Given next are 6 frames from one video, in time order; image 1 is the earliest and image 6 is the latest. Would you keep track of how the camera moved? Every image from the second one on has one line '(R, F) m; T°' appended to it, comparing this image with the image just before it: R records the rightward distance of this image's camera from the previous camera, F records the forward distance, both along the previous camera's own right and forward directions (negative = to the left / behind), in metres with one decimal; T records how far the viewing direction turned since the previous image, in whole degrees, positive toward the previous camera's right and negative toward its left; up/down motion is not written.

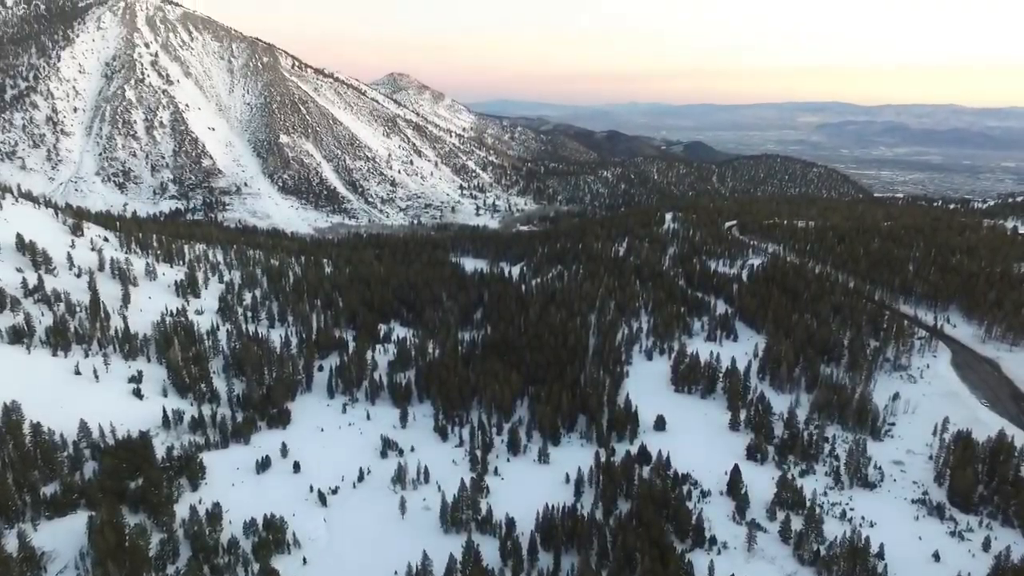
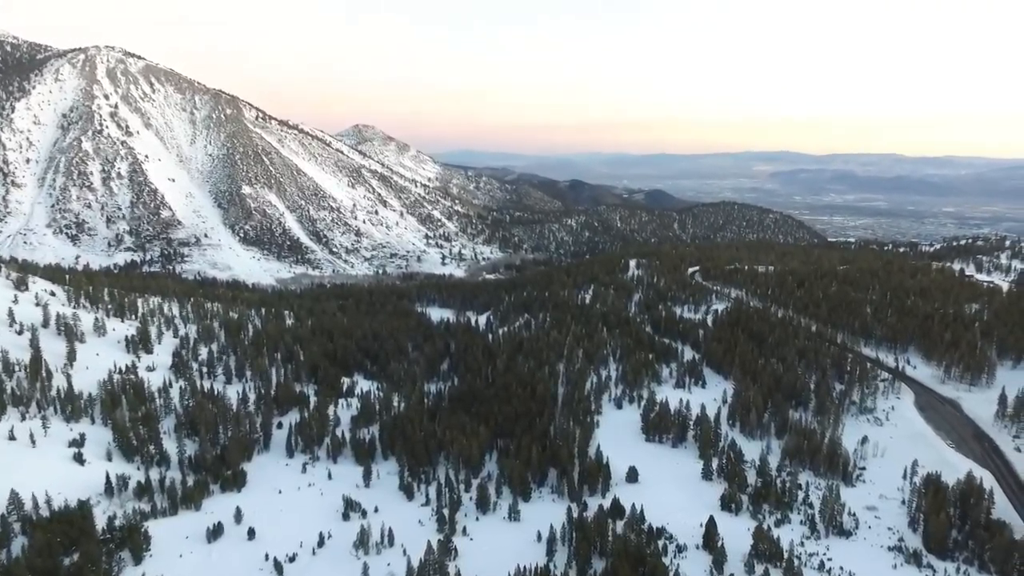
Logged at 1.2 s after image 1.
(0.0, +0.5) m; +3°
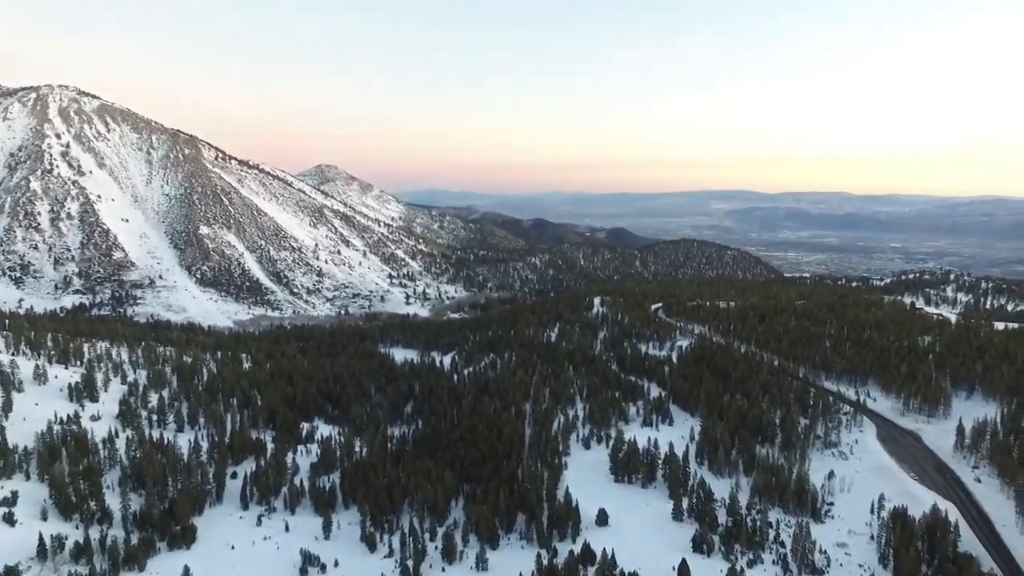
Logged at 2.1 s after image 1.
(0.0, +0.4) m; +3°
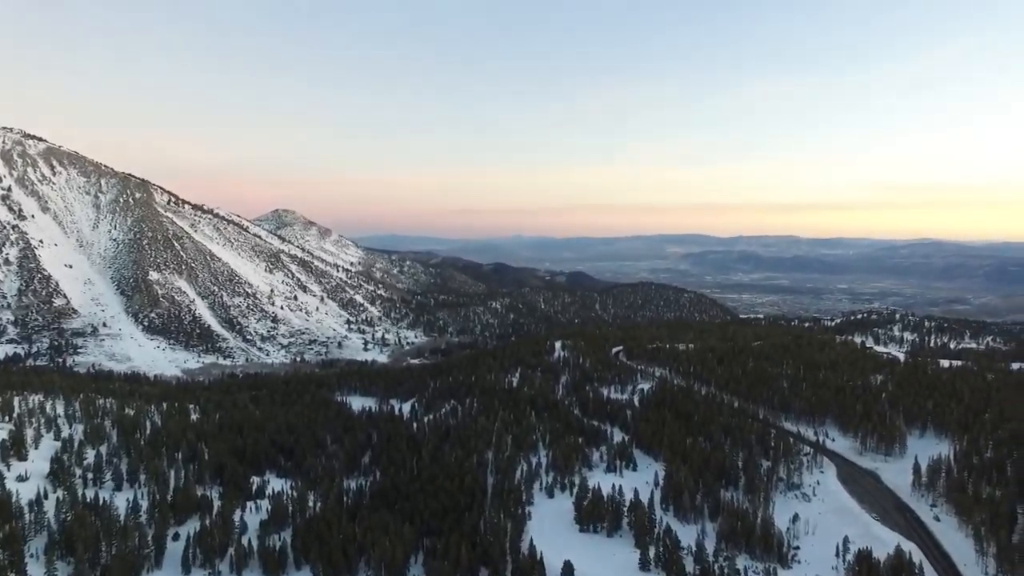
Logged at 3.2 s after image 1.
(0.0, +0.5) m; +4°
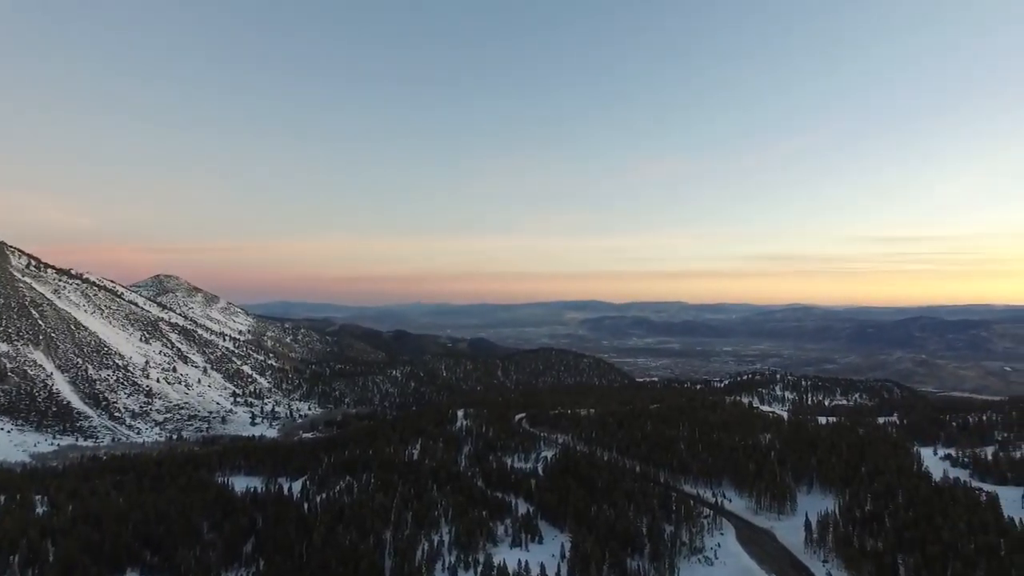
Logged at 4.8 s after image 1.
(0.0, +0.7) m; +9°
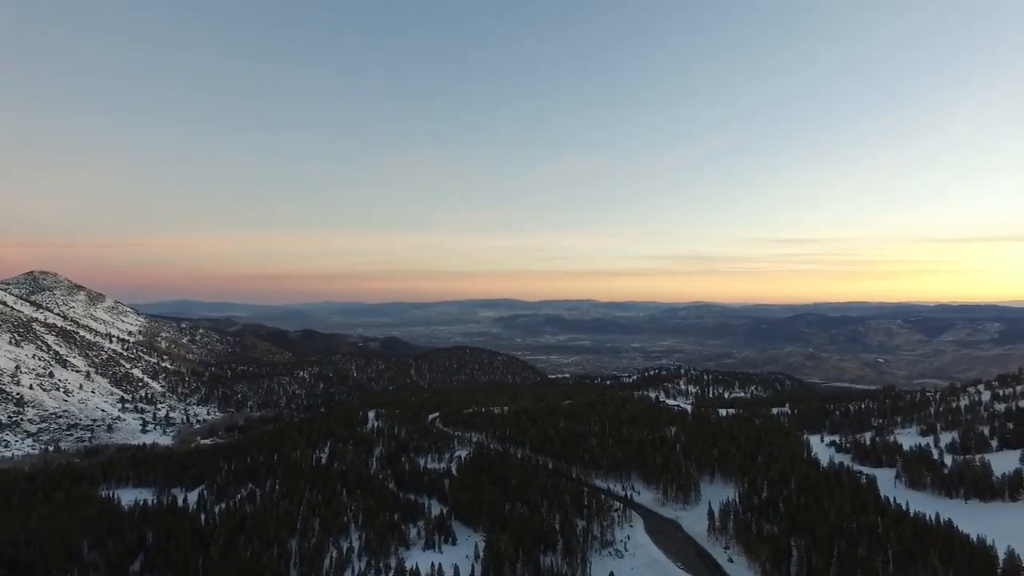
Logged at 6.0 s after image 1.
(0.0, +0.5) m; +8°
